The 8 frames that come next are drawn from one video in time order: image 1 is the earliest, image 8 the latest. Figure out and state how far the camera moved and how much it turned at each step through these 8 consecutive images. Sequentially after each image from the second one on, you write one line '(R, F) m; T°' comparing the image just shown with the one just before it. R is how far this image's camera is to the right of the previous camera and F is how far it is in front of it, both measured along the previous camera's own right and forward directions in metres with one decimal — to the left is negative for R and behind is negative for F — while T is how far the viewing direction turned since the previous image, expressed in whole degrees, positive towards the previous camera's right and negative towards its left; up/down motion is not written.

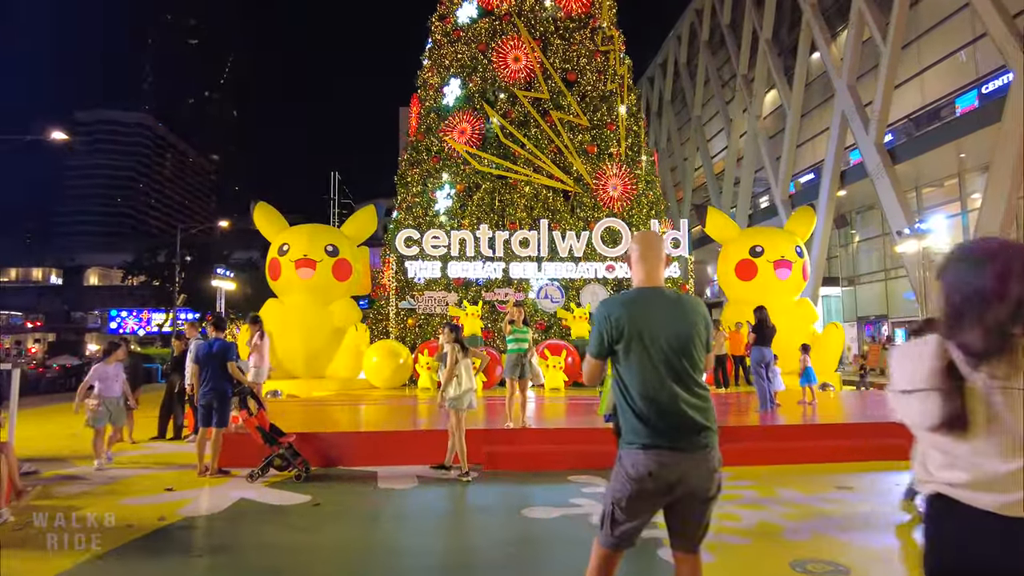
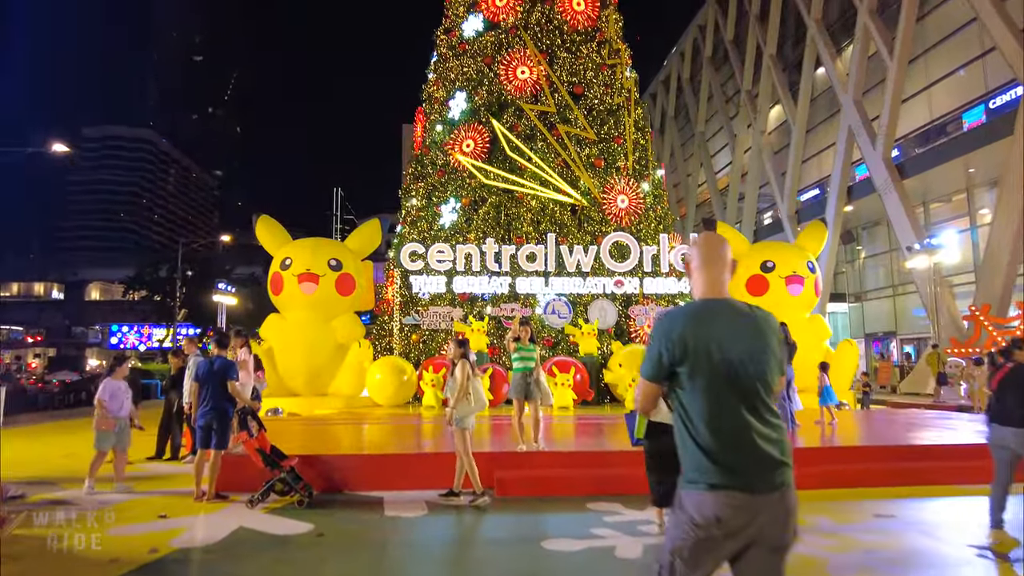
(-0.1, +0.3) m; 0°
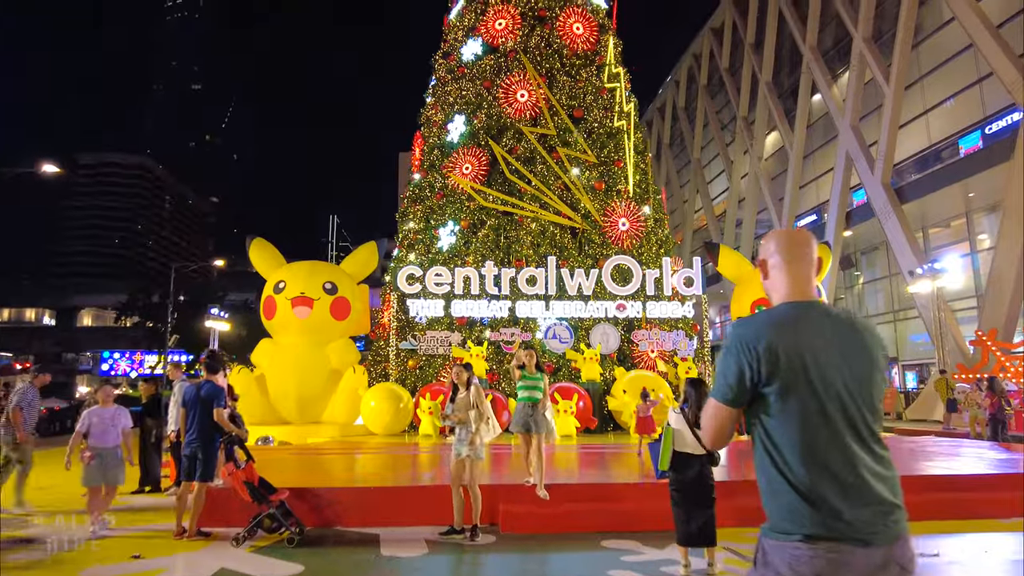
(-0.1, +0.4) m; 0°
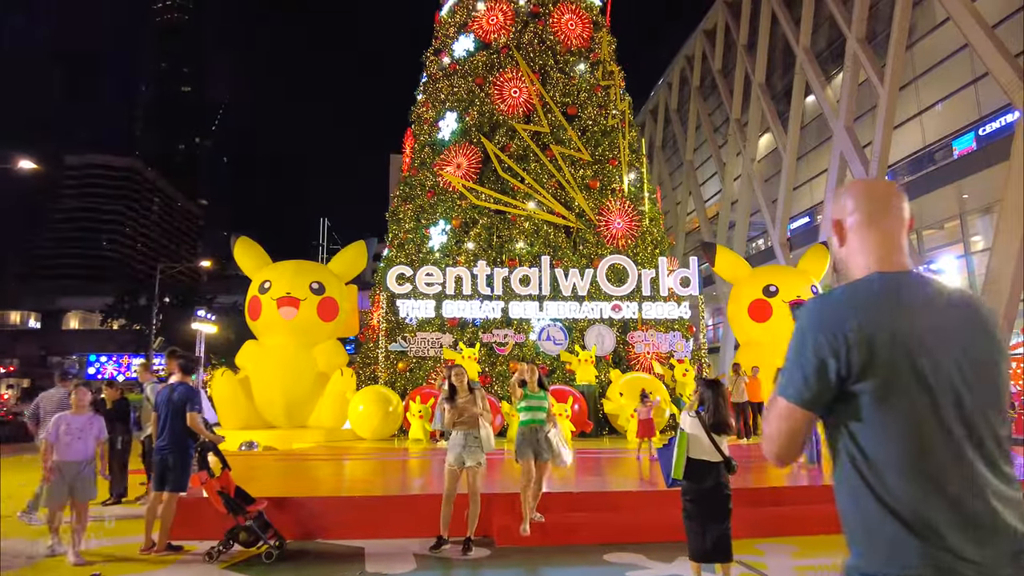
(0.0, +0.3) m; +1°
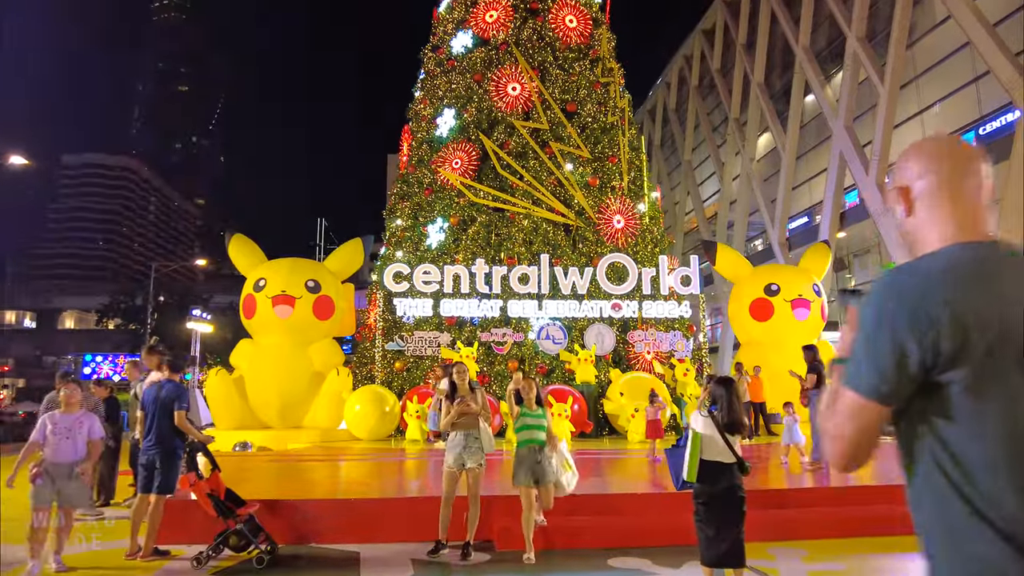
(0.0, +0.2) m; 0°
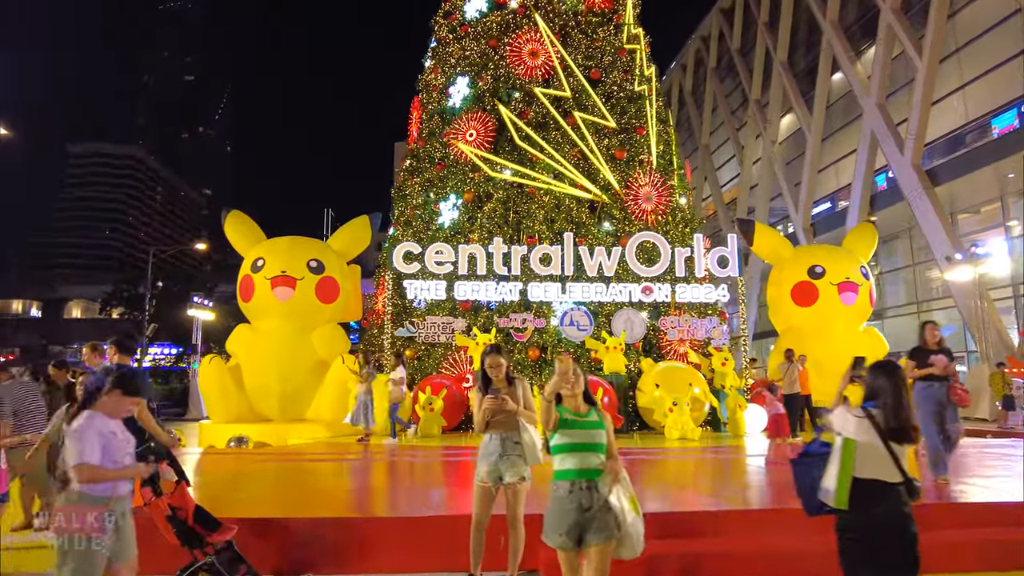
(-0.3, +1.1) m; -1°
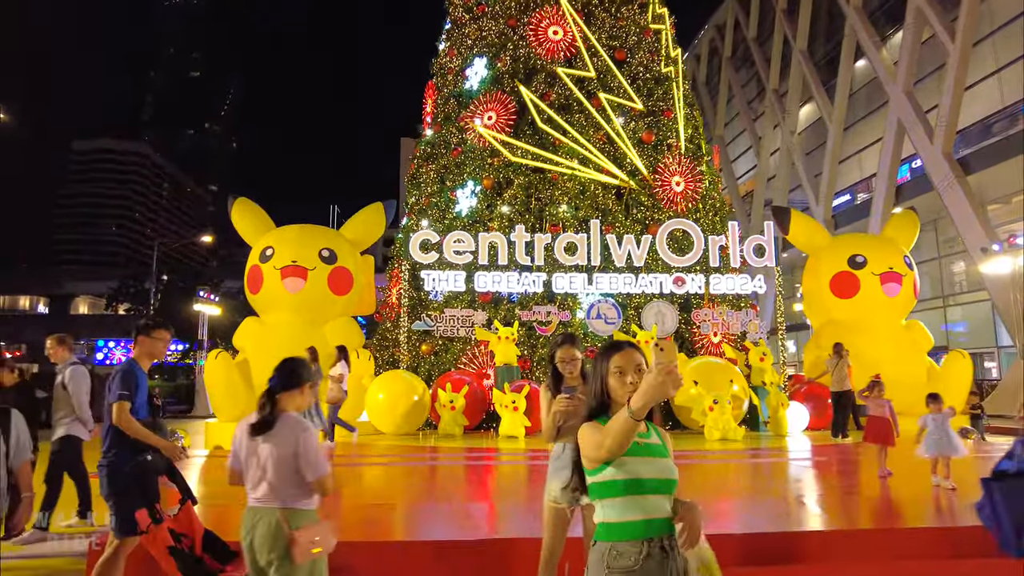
(-0.3, +0.7) m; 0°
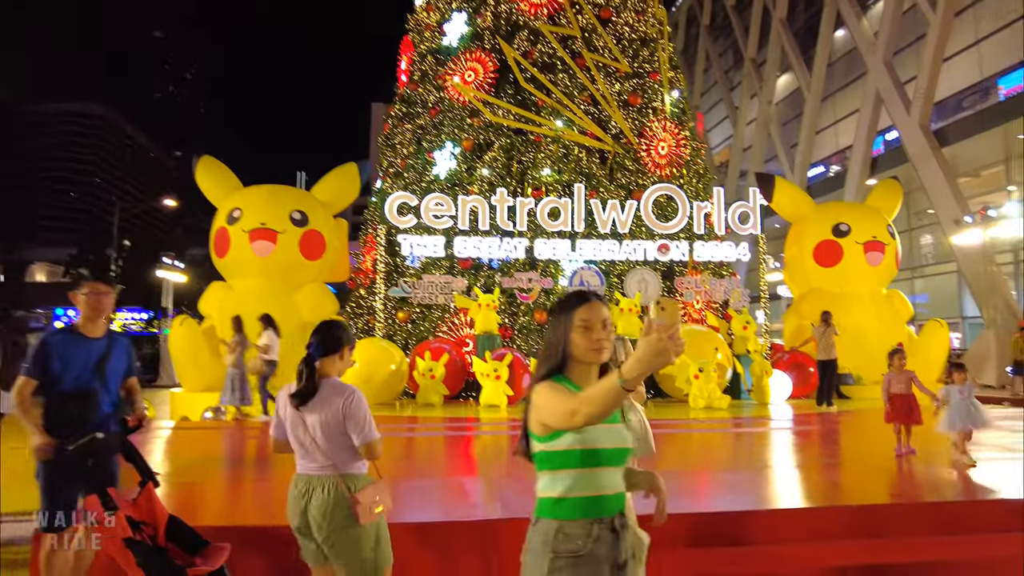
(-0.2, +0.4) m; +3°
